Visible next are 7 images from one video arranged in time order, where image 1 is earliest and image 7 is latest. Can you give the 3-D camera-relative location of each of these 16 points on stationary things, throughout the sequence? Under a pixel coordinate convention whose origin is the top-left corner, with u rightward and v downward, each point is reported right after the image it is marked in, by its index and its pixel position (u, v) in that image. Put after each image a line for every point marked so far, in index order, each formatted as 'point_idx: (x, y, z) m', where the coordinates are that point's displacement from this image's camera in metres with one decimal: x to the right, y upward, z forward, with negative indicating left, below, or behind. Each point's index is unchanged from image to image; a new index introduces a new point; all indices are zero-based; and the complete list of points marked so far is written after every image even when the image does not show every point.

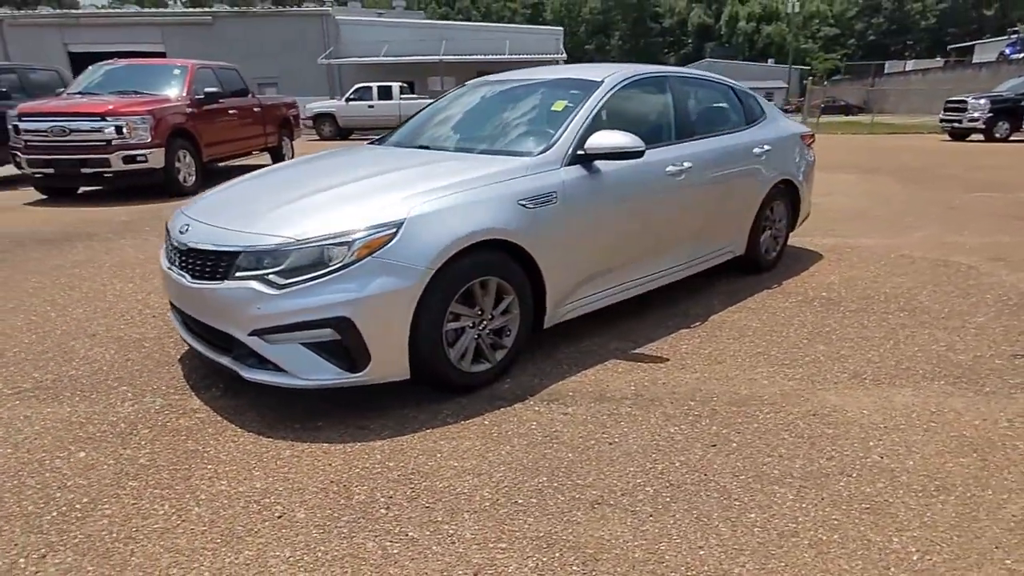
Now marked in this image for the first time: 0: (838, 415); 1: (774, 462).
0: (+1.6, -0.6, +3.2) m
1: (+1.1, -0.8, +2.8) m
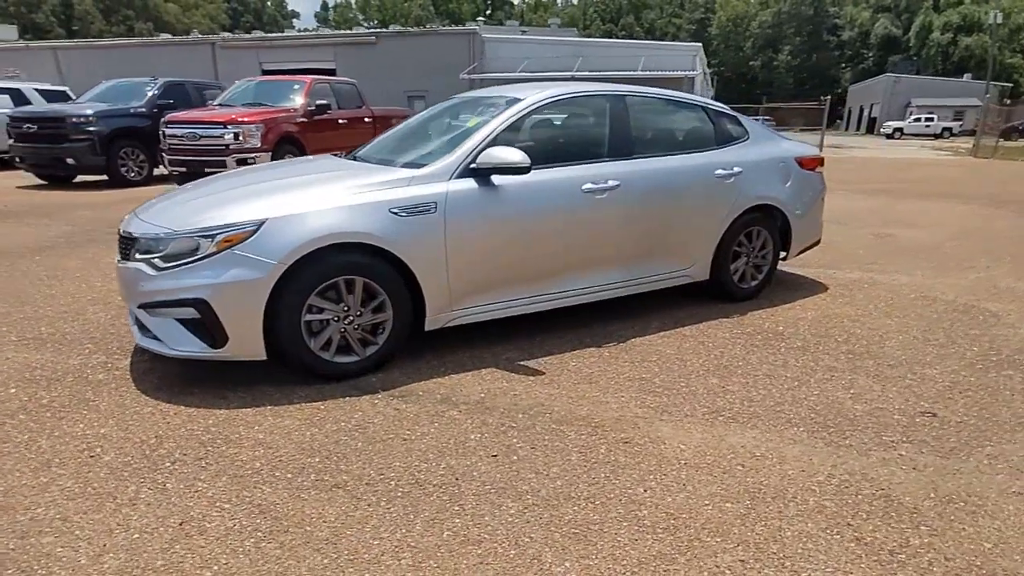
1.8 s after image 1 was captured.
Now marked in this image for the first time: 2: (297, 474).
0: (+0.6, -0.8, +3.0) m
1: (+0.1, -0.8, +2.8) m
2: (-1.0, -0.8, +2.8) m
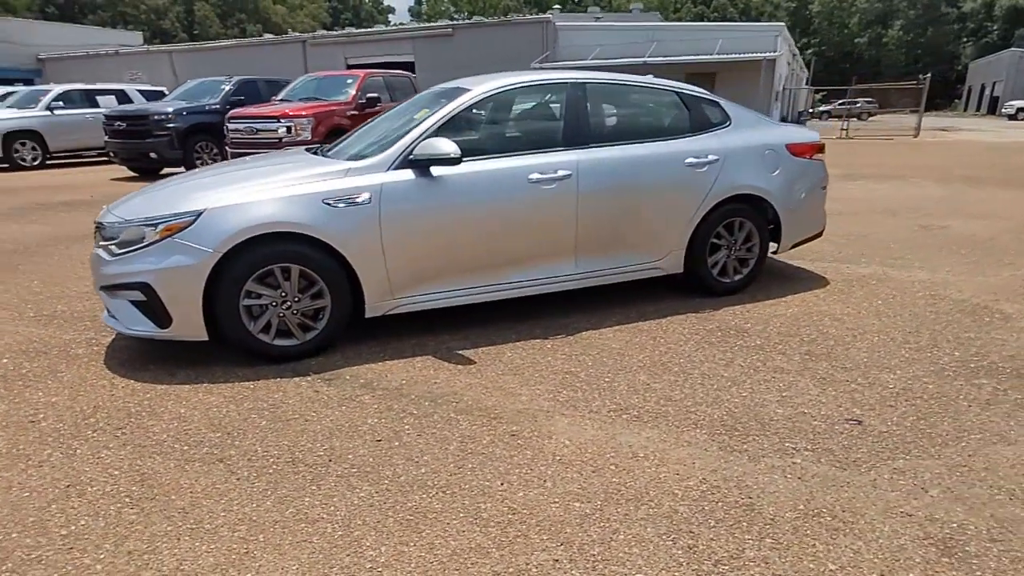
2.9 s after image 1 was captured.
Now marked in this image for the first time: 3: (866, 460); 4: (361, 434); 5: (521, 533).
0: (+0.1, -0.7, +3.0) m
1: (-0.5, -0.8, +2.8) m
2: (-1.5, -0.8, +3.0) m
3: (+1.5, -0.8, +2.7) m
4: (-0.7, -0.7, +3.1) m
5: (0.0, -0.9, +2.4) m
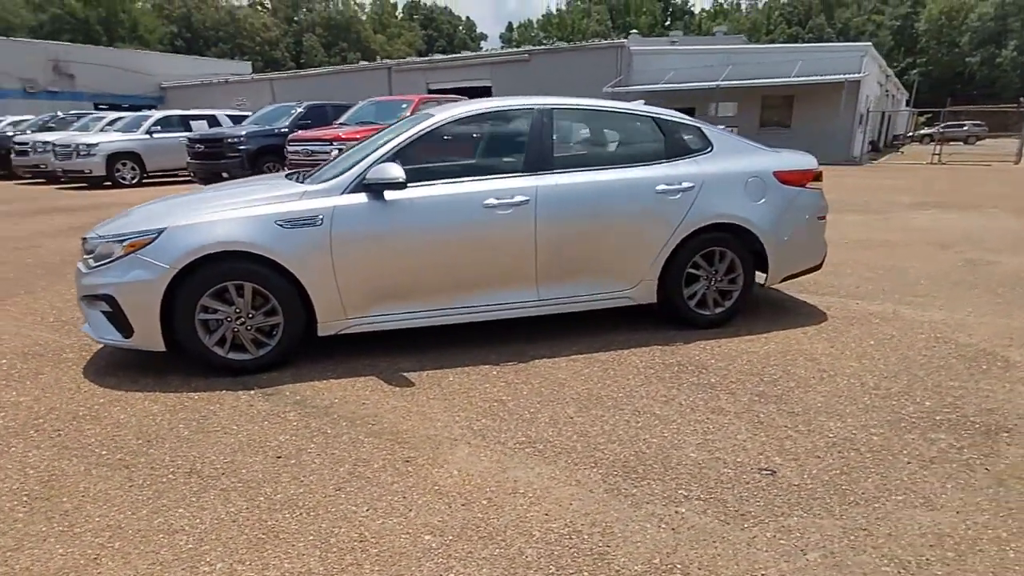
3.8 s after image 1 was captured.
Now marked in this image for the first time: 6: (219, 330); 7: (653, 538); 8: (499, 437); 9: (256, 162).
0: (-0.4, -0.8, +3.0) m
1: (-1.0, -0.9, +2.9) m
2: (-2.0, -0.8, +3.2) m
3: (+1.0, -0.9, +2.5) m
4: (-1.2, -0.8, +3.2) m
5: (-0.6, -1.0, +2.3) m
6: (-1.9, -0.3, +4.1) m
7: (+0.5, -0.9, +2.4) m
8: (-0.1, -0.8, +3.2) m
9: (-6.1, +3.0, +14.9) m
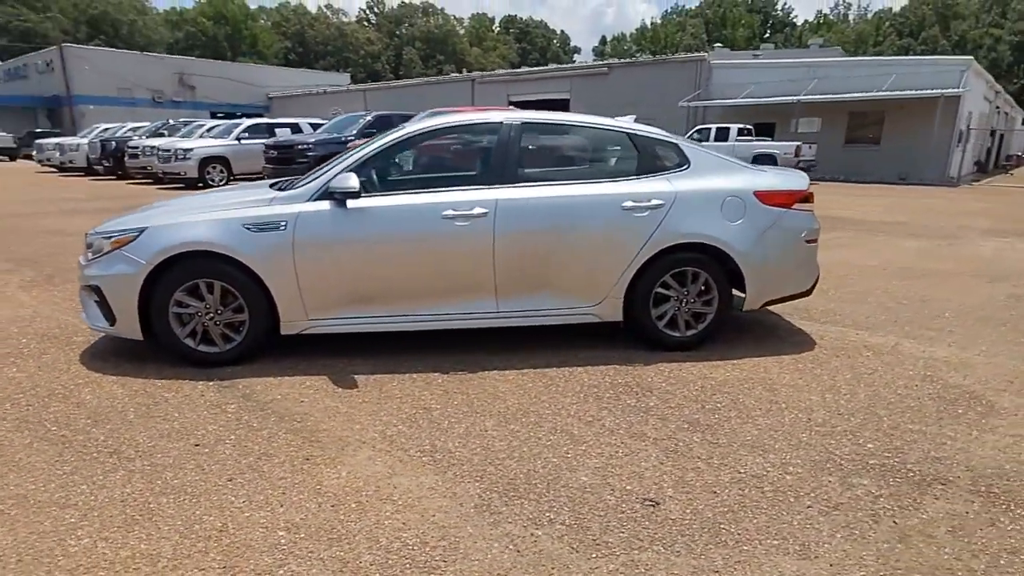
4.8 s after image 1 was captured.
0: (-0.9, -0.9, +3.0) m
1: (-1.6, -0.9, +3.0) m
2: (-2.5, -0.8, +3.5) m
3: (+0.4, -1.0, +2.4) m
4: (-1.7, -0.8, +3.4) m
5: (-1.2, -1.0, +2.4) m
6: (-2.2, -0.2, +4.3) m
7: (-0.1, -1.0, +2.4) m
8: (-0.5, -0.8, +3.2) m
9: (-4.7, +3.0, +15.7) m
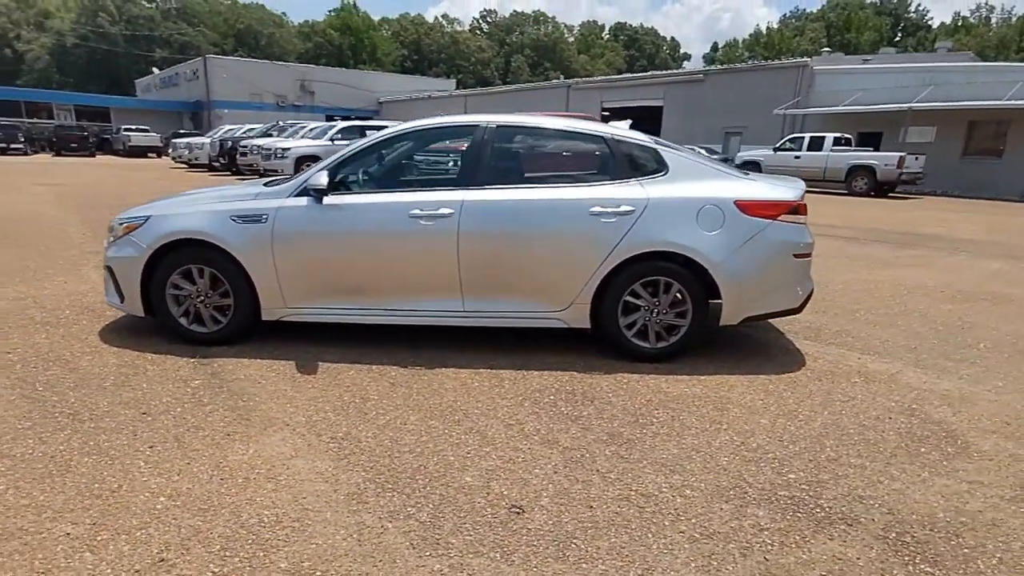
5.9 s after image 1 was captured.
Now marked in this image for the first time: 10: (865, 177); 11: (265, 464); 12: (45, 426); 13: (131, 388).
0: (-1.4, -0.8, +3.2) m
1: (-2.0, -0.8, +3.3) m
2: (-2.9, -0.6, +3.9) m
3: (-0.2, -1.0, +2.4) m
4: (-2.1, -0.7, +3.6) m
5: (-1.8, -0.9, +2.6) m
6: (-2.4, -0.1, +4.7) m
7: (-0.7, -1.0, +2.4) m
8: (-1.0, -0.8, +3.4) m
9: (-2.9, +3.0, +16.3) m
10: (+10.8, +3.4, +19.3) m
11: (-1.2, -0.8, +3.0) m
12: (-2.5, -0.7, +3.4) m
13: (-2.3, -0.6, +3.9) m
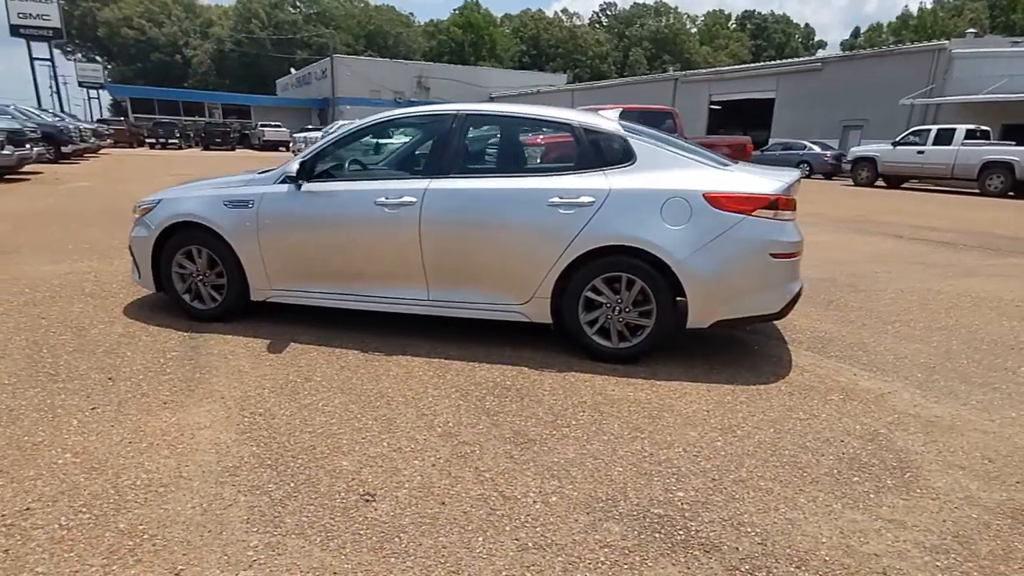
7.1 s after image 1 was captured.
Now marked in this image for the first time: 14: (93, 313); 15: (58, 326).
0: (-1.9, -0.7, +3.4) m
1: (-2.5, -0.6, +3.6) m
2: (-3.2, -0.4, +4.3) m
3: (-0.9, -0.9, +2.4) m
4: (-2.5, -0.5, +4.0) m
5: (-2.3, -0.8, +2.9) m
6: (-2.6, 0.0, +5.1) m
7: (-1.3, -0.9, +2.5) m
8: (-1.4, -0.7, +3.5) m
9: (-0.9, +3.3, +16.6) m
10: (+13.1, +3.0, +17.1) m
11: (-1.7, -0.7, +3.2) m
12: (-2.9, -0.6, +3.8) m
13: (-2.7, -0.5, +4.3) m
14: (-3.5, -0.2, +5.3) m
15: (-3.5, -0.3, +4.9) m
